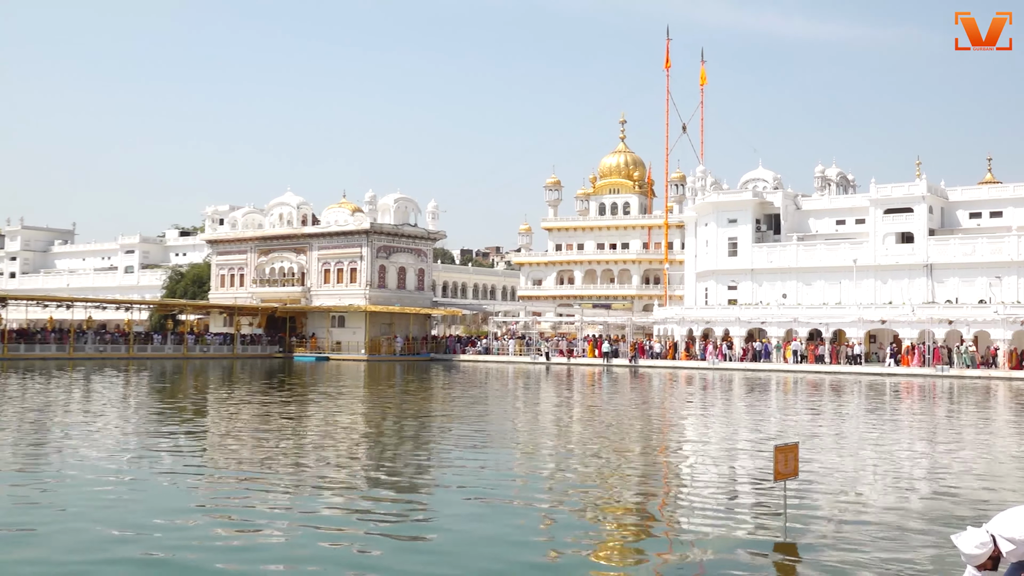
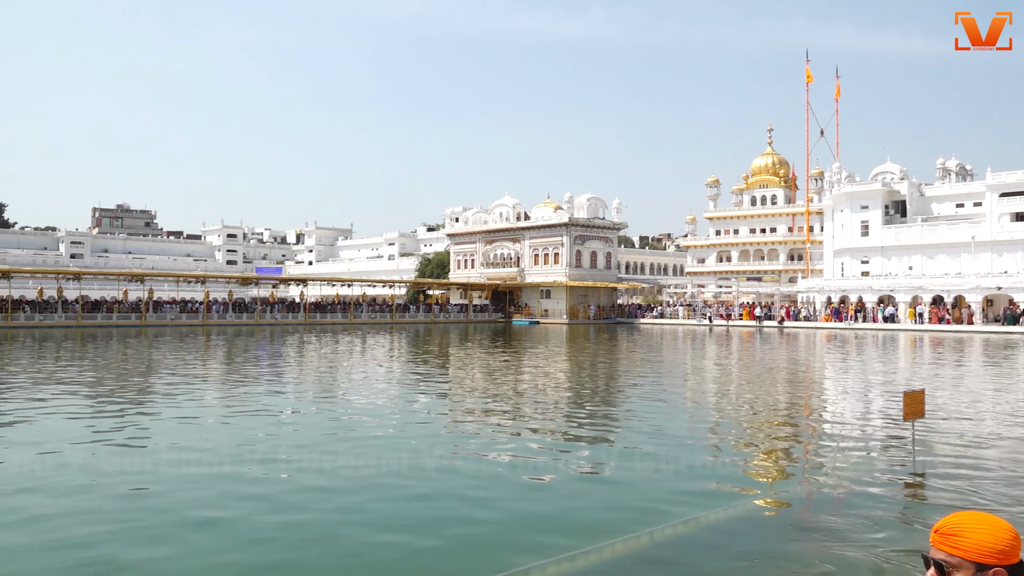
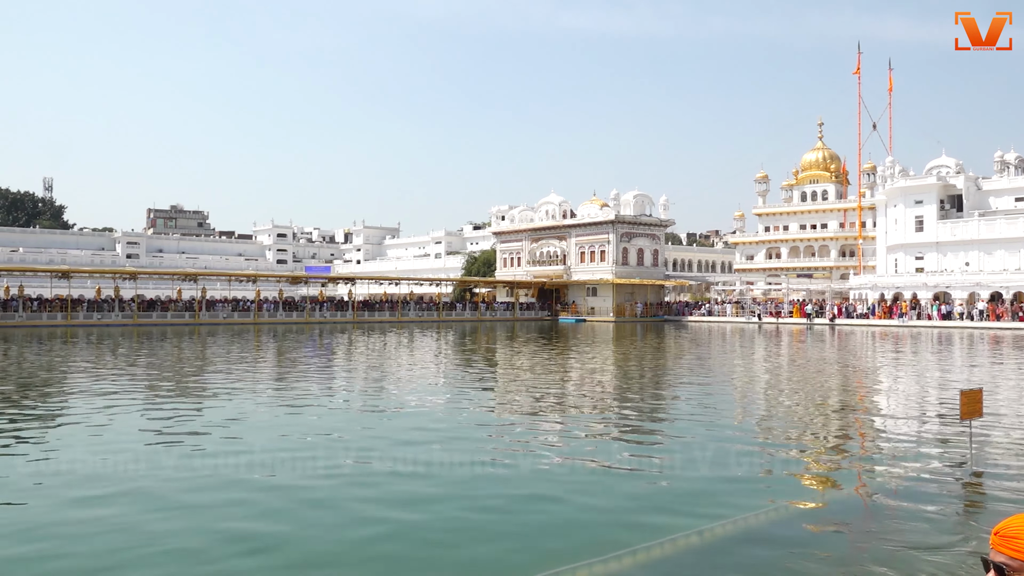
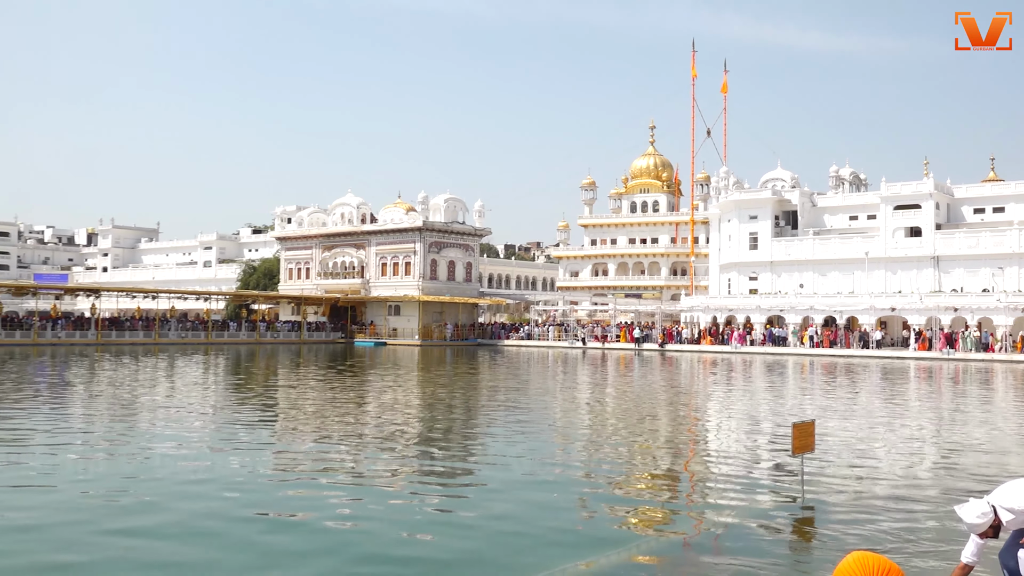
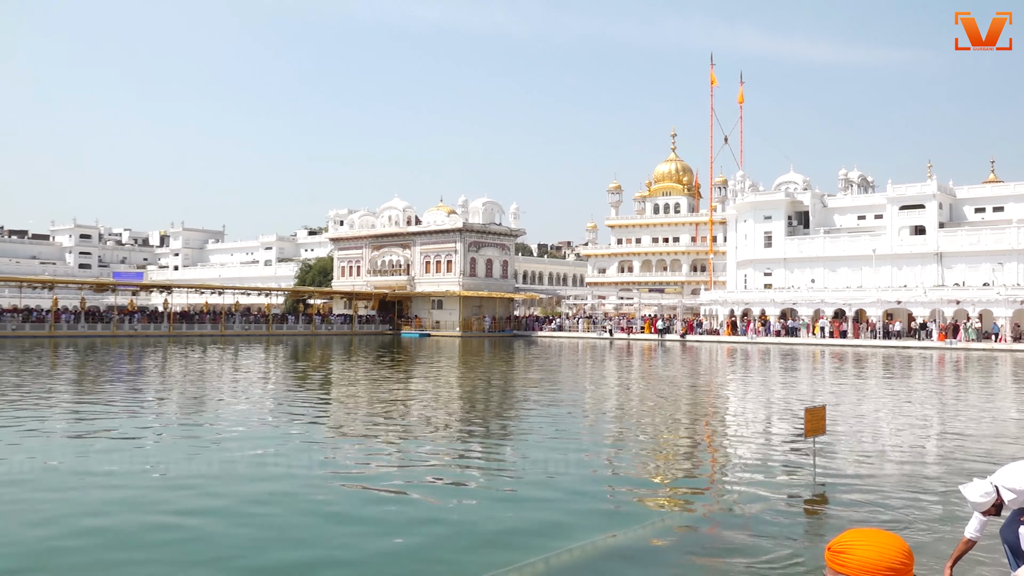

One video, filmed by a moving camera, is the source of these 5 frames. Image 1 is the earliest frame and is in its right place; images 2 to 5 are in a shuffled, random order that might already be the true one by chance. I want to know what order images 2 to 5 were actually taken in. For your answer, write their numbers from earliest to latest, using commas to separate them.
4, 5, 2, 3
